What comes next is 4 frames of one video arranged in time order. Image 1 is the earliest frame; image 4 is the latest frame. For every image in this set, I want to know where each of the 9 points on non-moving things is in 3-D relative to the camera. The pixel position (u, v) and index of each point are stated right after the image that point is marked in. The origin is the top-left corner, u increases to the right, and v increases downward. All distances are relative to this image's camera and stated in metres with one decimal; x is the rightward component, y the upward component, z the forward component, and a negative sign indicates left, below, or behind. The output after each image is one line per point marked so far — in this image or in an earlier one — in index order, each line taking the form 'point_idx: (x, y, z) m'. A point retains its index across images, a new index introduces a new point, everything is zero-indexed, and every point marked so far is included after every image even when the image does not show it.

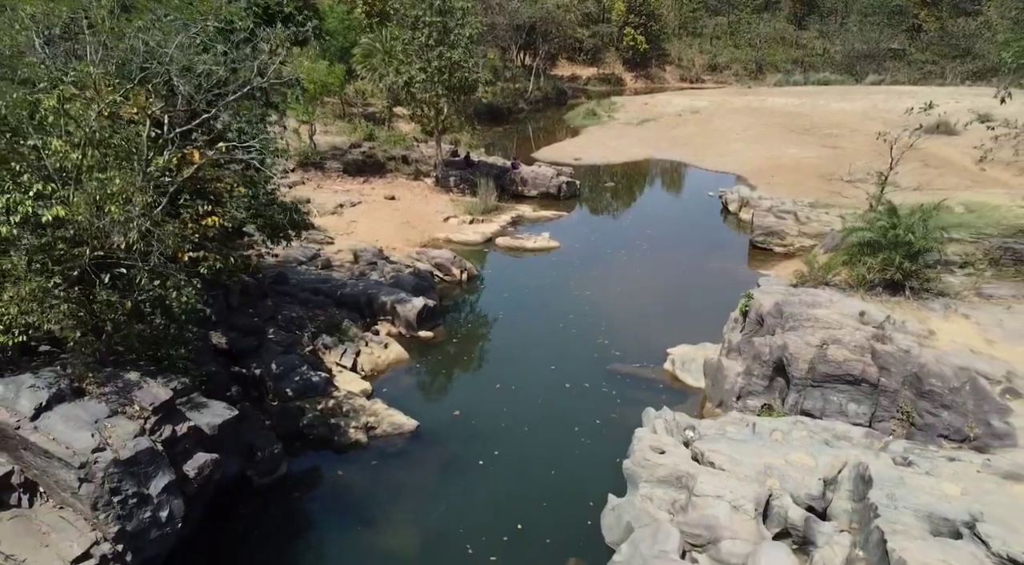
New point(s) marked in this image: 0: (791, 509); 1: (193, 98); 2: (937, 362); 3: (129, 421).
0: (+3.7, -3.0, +10.1) m
1: (-5.5, +2.6, +12.6) m
2: (+7.3, -1.4, +13.1) m
3: (-4.8, -1.7, +9.6) m
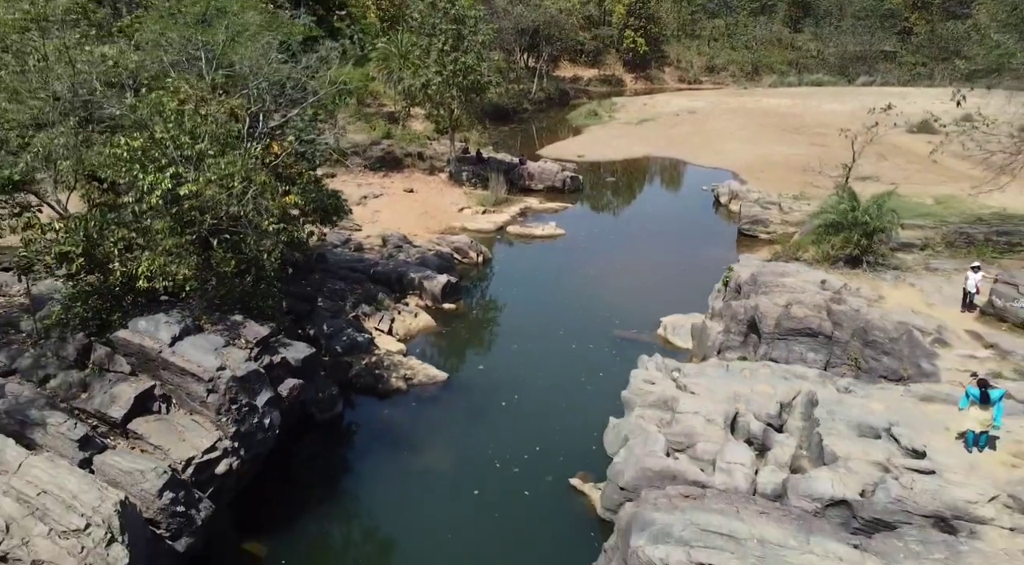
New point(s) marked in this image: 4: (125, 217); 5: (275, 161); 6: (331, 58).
0: (+4.0, -2.4, +12.9) m
1: (-5.1, +3.2, +15.4) m
2: (+7.7, -0.7, +16.0) m
3: (-4.4, -1.1, +12.5) m
4: (-6.3, +1.1, +12.5) m
5: (-4.6, +2.4, +15.4) m
6: (-4.7, +5.6, +19.9) m
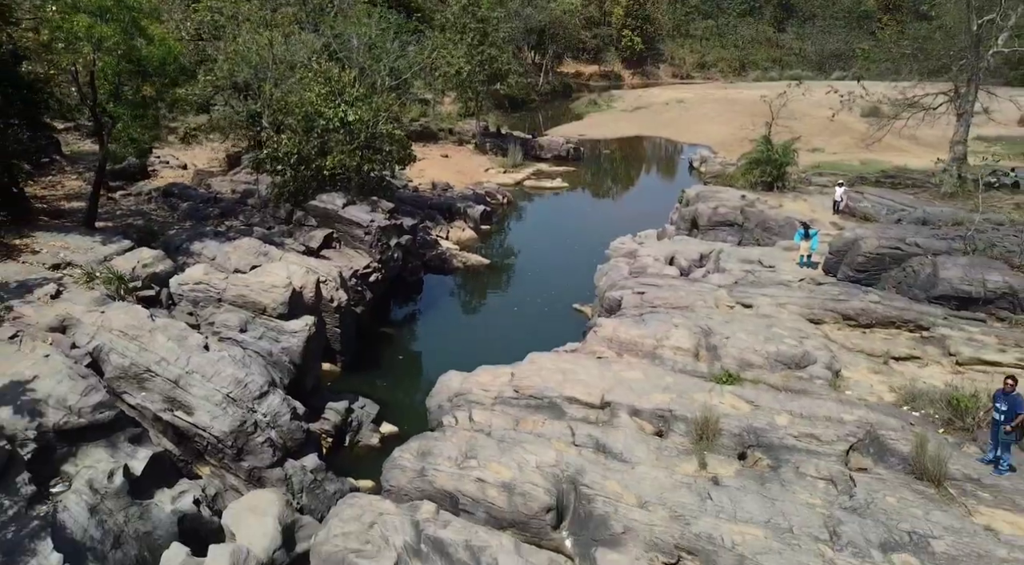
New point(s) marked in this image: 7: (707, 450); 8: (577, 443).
0: (+4.8, +0.6, +21.7) m
1: (-4.3, +6.2, +24.3) m
2: (+8.5, +2.2, +24.8) m
3: (-3.7, +1.9, +21.3) m
4: (-5.5, +4.1, +21.4) m
5: (-3.8, +5.4, +24.2) m
6: (-3.9, +8.6, +28.7) m
7: (+2.7, -2.3, +10.7) m
8: (+0.9, -2.3, +11.1) m
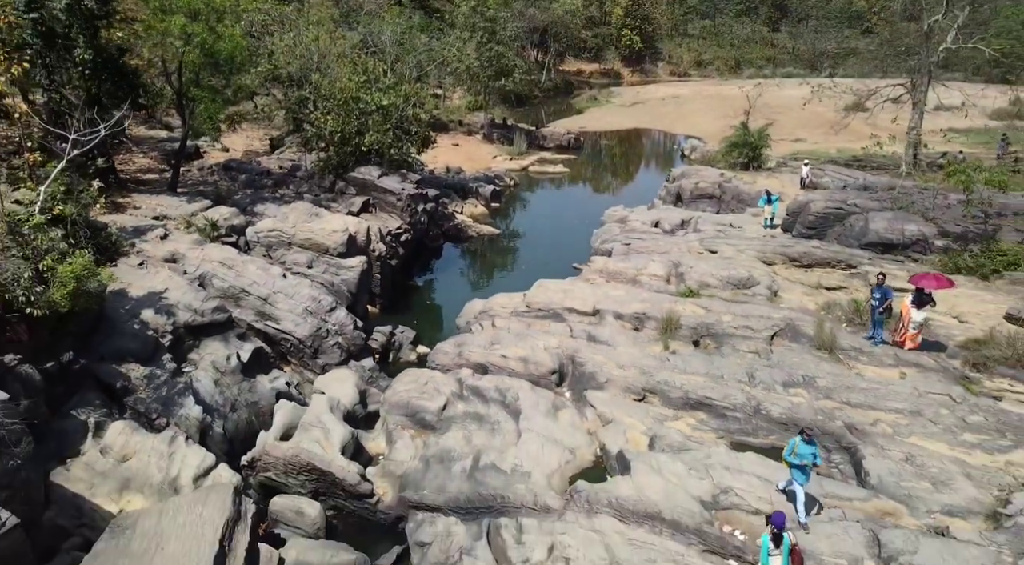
0: (+5.1, +1.9, +25.5) m
1: (-4.0, +7.5, +28.1) m
2: (+8.8, +3.5, +28.5) m
3: (-3.4, +3.2, +25.1) m
4: (-5.2, +5.4, +25.2) m
5: (-3.5, +6.7, +28.0) m
6: (-3.6, +9.9, +32.5) m
7: (+3.0, -1.0, +14.5) m
8: (+1.2, -1.0, +14.9) m
